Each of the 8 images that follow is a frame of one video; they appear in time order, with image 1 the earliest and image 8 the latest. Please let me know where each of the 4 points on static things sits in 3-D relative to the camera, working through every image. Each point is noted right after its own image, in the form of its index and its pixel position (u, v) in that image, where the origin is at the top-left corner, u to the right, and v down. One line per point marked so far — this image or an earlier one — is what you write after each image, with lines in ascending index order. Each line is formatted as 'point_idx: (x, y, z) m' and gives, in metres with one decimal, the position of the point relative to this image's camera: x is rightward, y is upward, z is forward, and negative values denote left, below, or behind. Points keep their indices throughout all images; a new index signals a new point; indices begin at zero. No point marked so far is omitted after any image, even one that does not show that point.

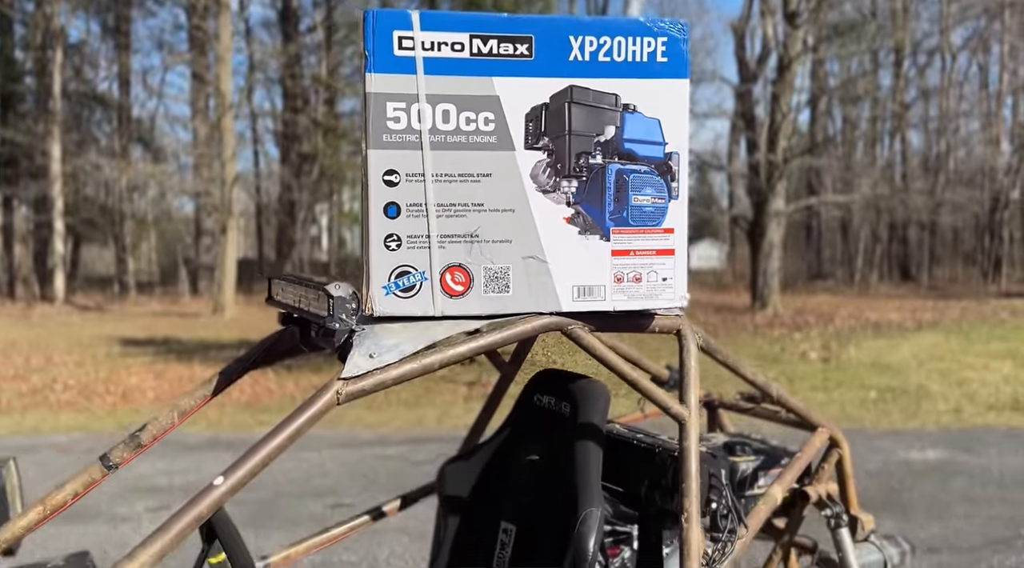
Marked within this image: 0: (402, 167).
0: (-0.2, +0.3, +2.1) m
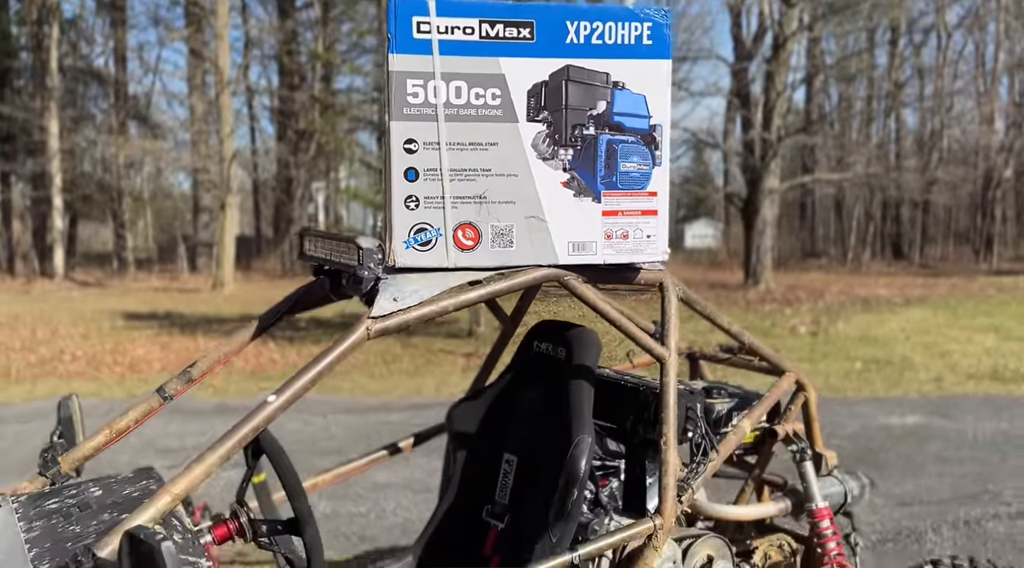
0: (-0.2, +0.4, +2.4) m
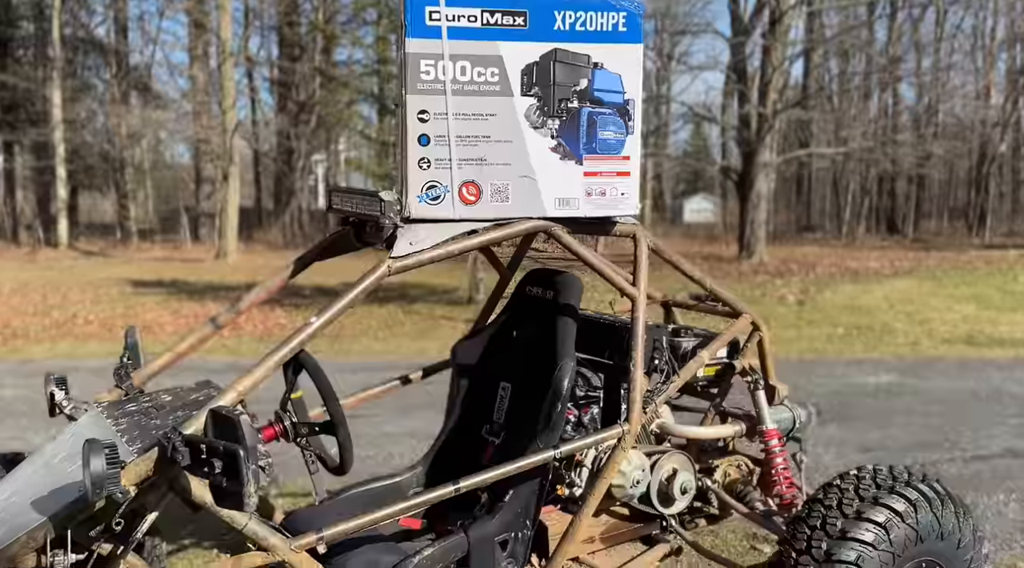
0: (-0.2, +0.5, +2.9) m
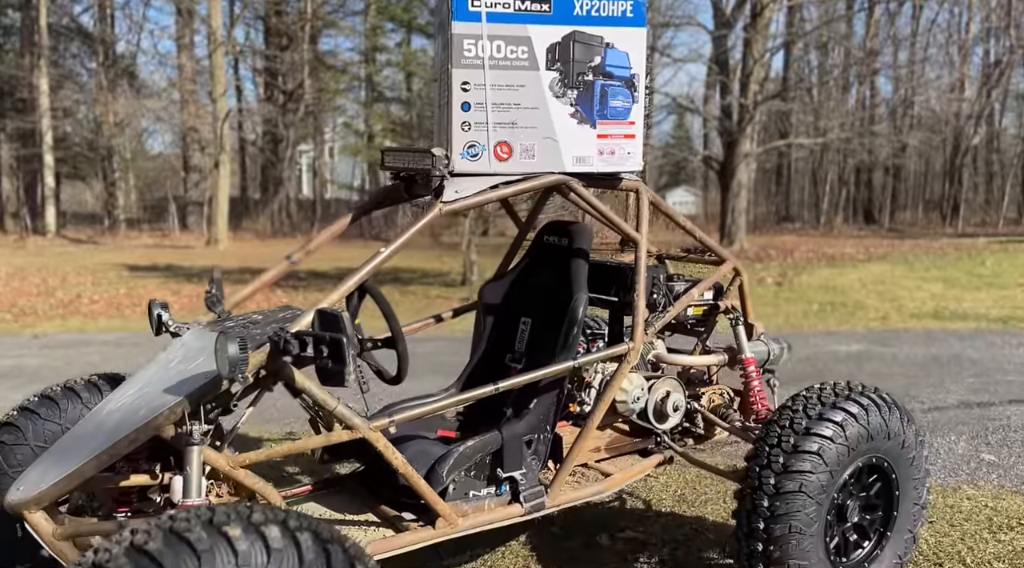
0: (-0.1, +0.7, +3.5) m
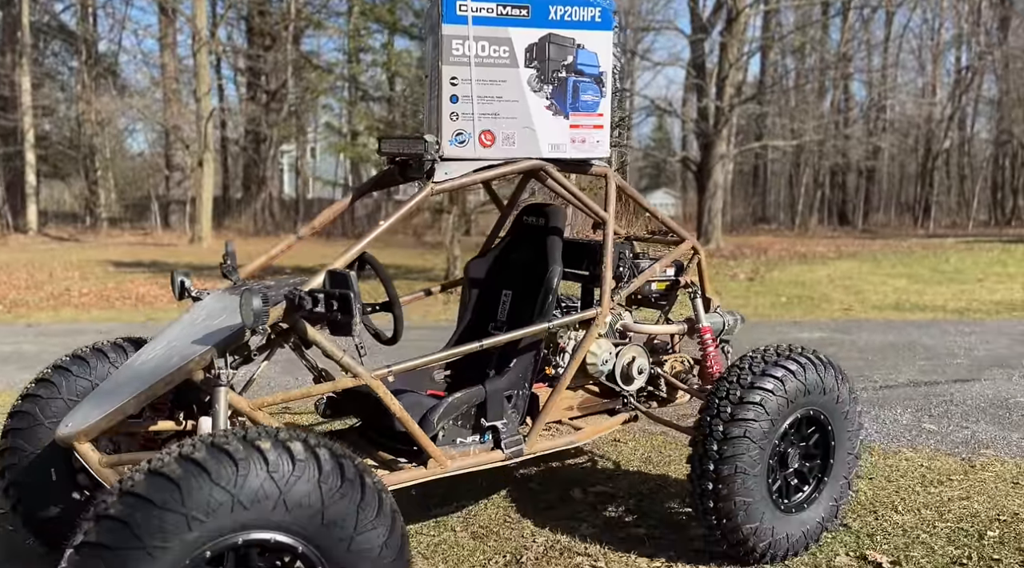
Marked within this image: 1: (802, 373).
0: (-0.2, +0.9, +4.0) m
1: (+1.2, -0.4, +4.0) m
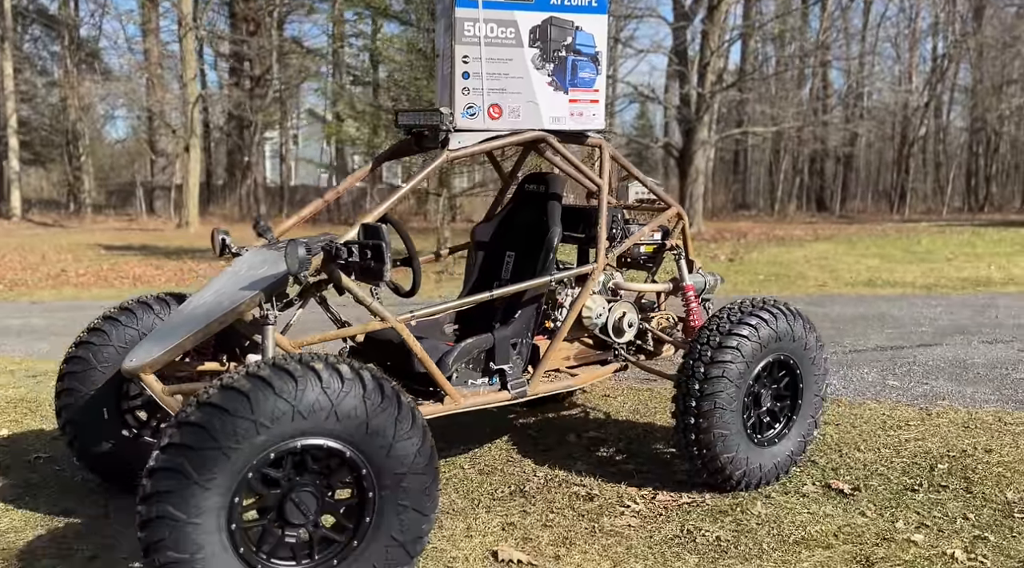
0: (-0.2, +1.1, +4.4) m
1: (+1.3, -0.2, +4.5) m
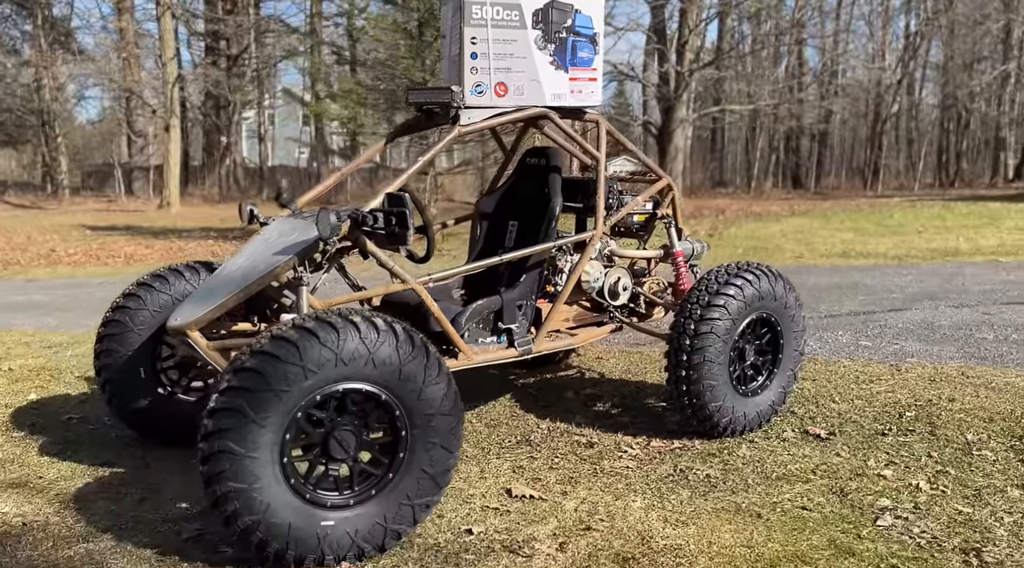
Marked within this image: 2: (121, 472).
0: (-0.2, +1.2, +4.8) m
1: (+1.3, 0.0, +5.0) m
2: (-1.9, -0.9, +4.6) m
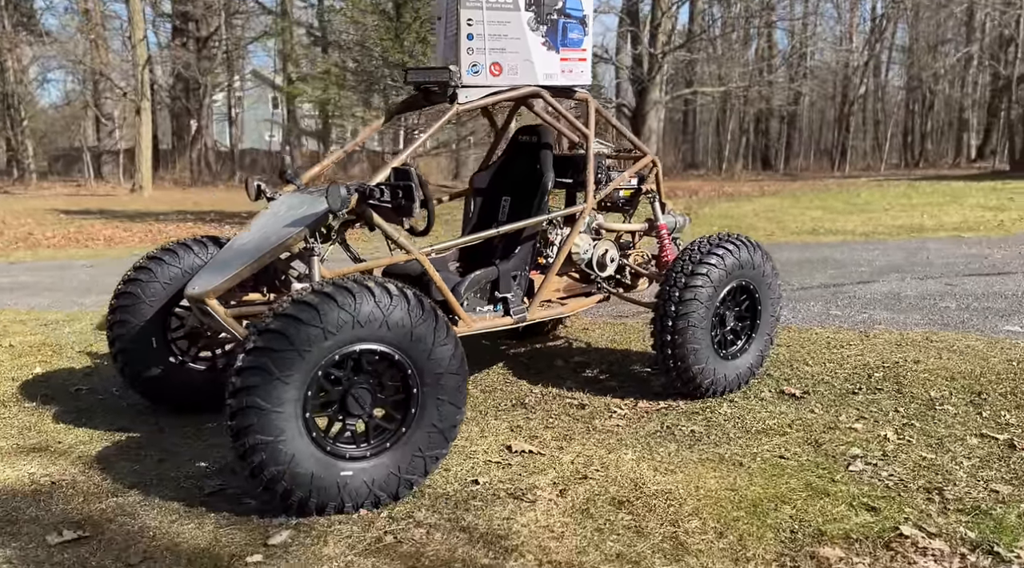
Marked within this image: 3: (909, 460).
0: (-0.2, +1.4, +5.0) m
1: (+1.3, +0.2, +5.3) m
2: (-1.9, -0.8, +4.9) m
3: (+1.8, -0.8, +4.3) m
